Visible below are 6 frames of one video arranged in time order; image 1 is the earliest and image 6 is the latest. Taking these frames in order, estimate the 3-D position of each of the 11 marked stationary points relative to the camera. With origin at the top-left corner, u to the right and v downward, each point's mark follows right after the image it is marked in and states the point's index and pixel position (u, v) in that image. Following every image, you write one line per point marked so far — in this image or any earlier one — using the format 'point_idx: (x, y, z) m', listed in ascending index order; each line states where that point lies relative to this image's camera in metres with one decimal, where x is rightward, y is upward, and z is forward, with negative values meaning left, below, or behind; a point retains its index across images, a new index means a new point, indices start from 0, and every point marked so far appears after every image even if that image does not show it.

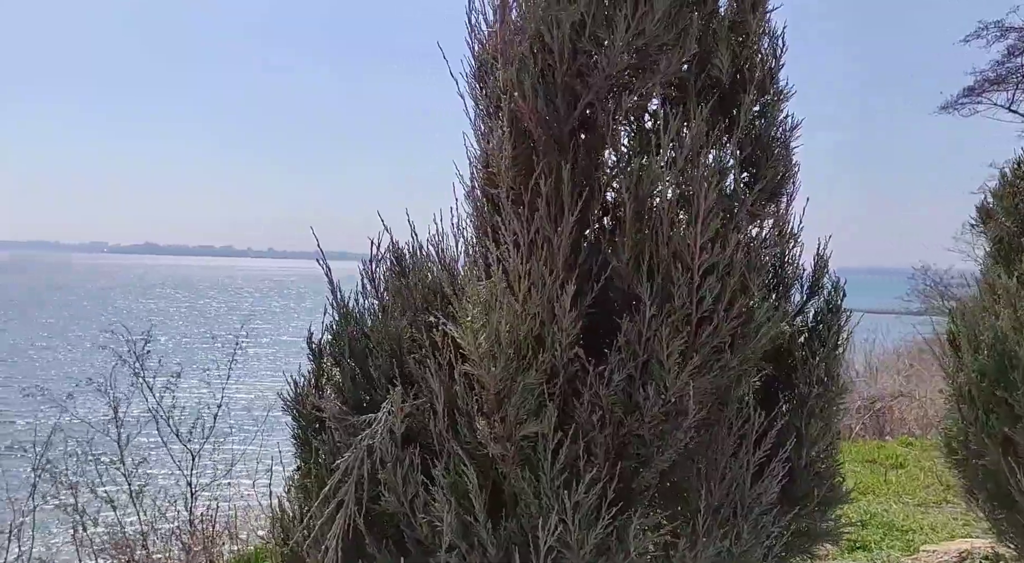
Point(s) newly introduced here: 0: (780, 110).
0: (+1.2, +0.7, +3.6) m
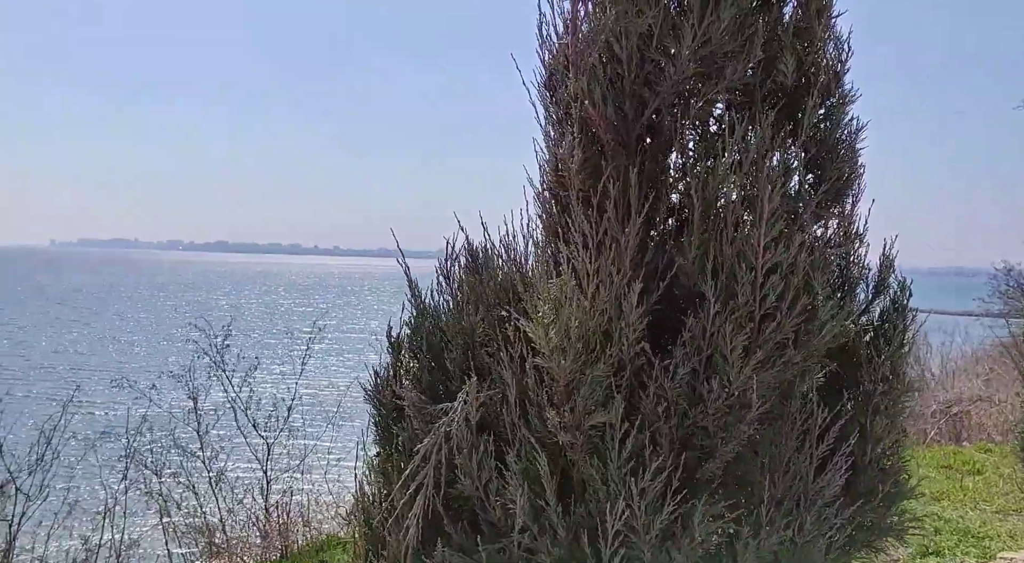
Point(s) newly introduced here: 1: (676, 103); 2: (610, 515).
0: (+1.5, +0.7, +3.6) m
1: (+0.7, +0.7, +3.4) m
2: (+0.4, -0.9, +3.1) m
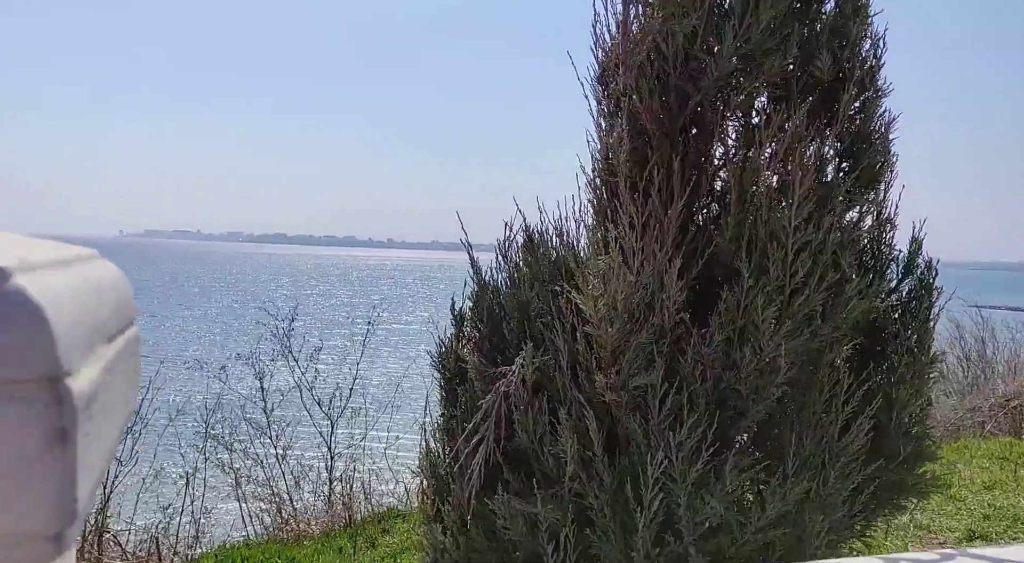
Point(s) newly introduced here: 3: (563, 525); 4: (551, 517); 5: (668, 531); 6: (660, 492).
0: (+1.7, +0.8, +3.9) m
1: (+0.9, +0.8, +3.7) m
2: (+0.6, -0.8, +3.4) m
3: (+0.2, -1.1, +3.6) m
4: (+0.2, -1.0, +3.6) m
5: (+0.7, -1.1, +3.5) m
6: (+0.6, -0.9, +3.5) m
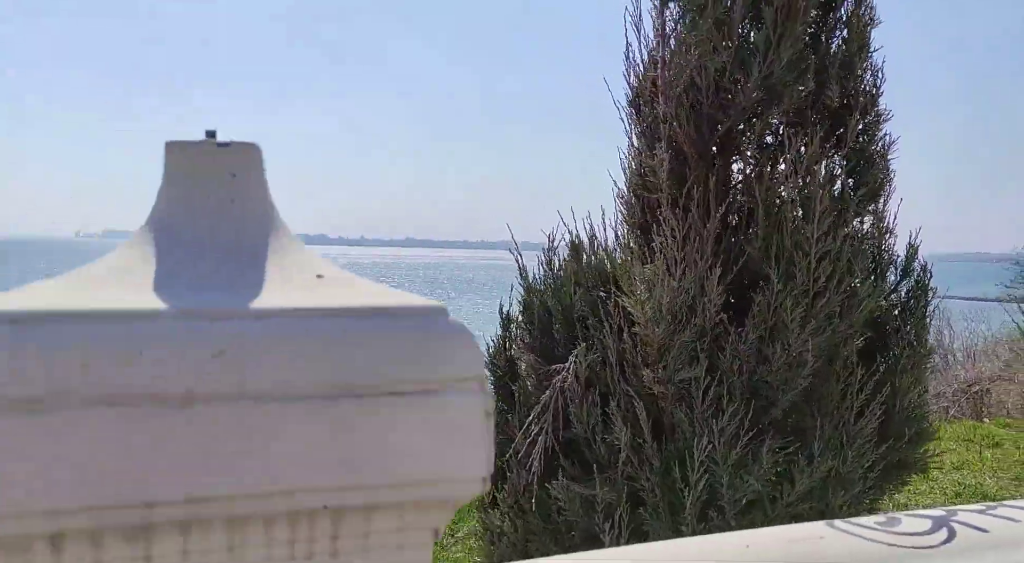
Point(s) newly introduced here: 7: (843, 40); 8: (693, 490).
0: (+2.0, +0.8, +4.5) m
1: (+1.2, +0.8, +4.2) m
2: (+0.9, -0.8, +3.9) m
3: (+0.5, -1.1, +4.1) m
4: (+0.5, -1.1, +4.1) m
5: (+1.0, -1.1, +4.0) m
6: (+0.9, -0.9, +4.0) m
7: (+1.8, +1.3, +4.4) m
8: (+0.9, -1.0, +3.9) m
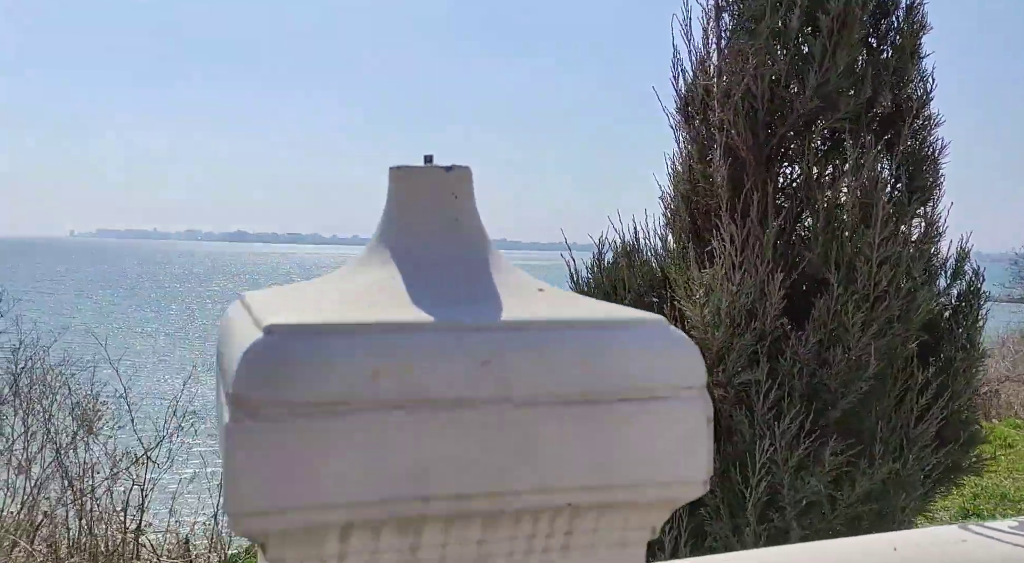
0: (+2.3, +0.8, +4.5) m
1: (+1.5, +0.8, +4.3) m
2: (+1.2, -0.8, +4.0) m
3: (+0.8, -1.1, +4.2) m
4: (+0.8, -1.1, +4.1) m
5: (+1.3, -1.1, +4.1) m
6: (+1.2, -0.9, +4.0) m
7: (+2.1, +1.3, +4.4) m
8: (+1.2, -1.0, +4.0) m
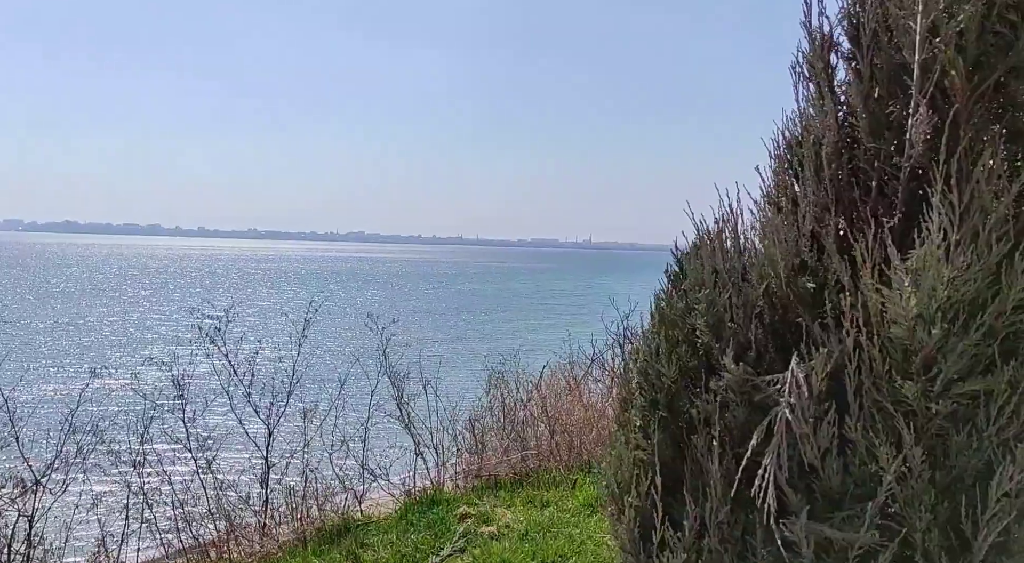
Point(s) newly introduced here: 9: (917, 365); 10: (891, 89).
0: (+2.8, +0.9, +3.8) m
1: (+2.1, +0.9, +3.5) m
2: (+1.8, -0.8, +3.2) m
3: (+1.5, -1.1, +3.3) m
4: (+1.4, -1.0, +3.2) m
5: (+1.9, -1.0, +3.2) m
6: (+1.9, -0.9, +3.2) m
7: (+2.6, +1.3, +3.7) m
8: (+1.8, -0.9, +3.1) m
9: (+1.6, -0.3, +3.2) m
10: (+1.6, +0.9, +3.6) m
